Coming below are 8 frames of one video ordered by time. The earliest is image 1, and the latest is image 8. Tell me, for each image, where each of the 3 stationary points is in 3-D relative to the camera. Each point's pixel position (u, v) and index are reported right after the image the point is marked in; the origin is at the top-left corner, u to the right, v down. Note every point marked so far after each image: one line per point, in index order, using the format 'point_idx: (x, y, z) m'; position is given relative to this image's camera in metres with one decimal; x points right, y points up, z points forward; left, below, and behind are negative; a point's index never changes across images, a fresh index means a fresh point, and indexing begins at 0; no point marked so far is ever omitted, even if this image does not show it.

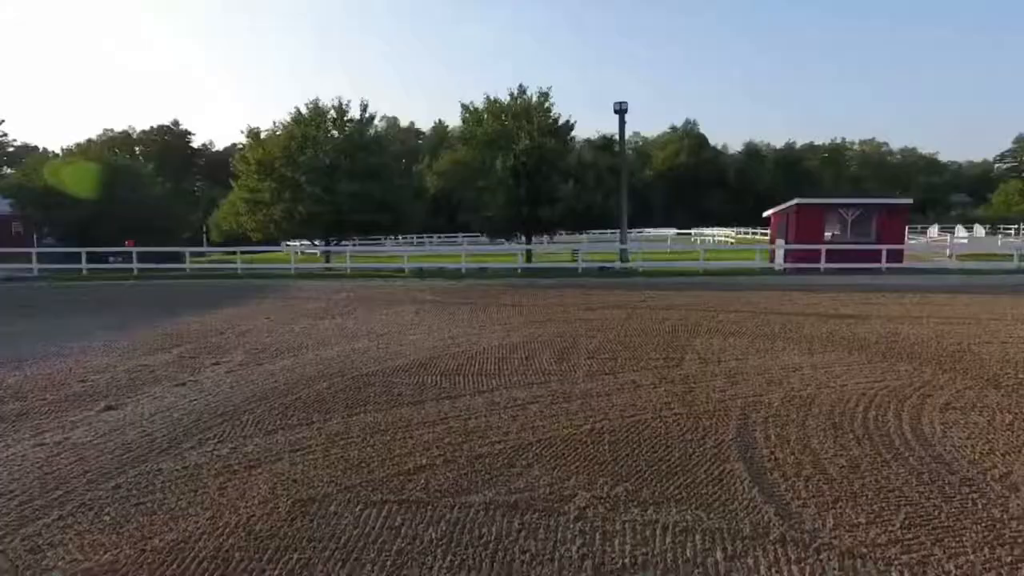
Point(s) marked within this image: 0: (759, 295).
0: (+6.8, -0.2, +17.4) m
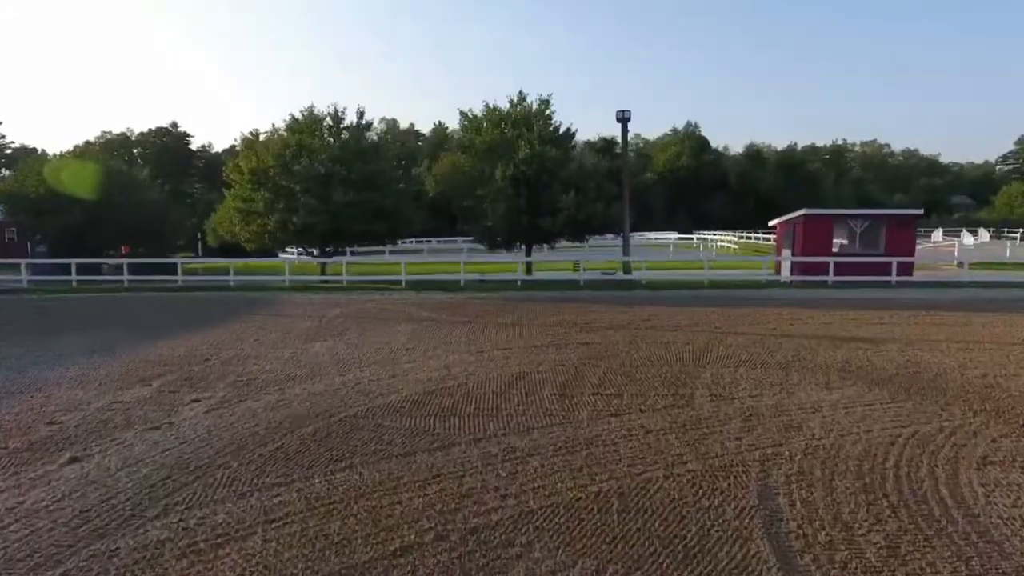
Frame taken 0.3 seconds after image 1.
0: (+6.7, -0.6, +16.8) m
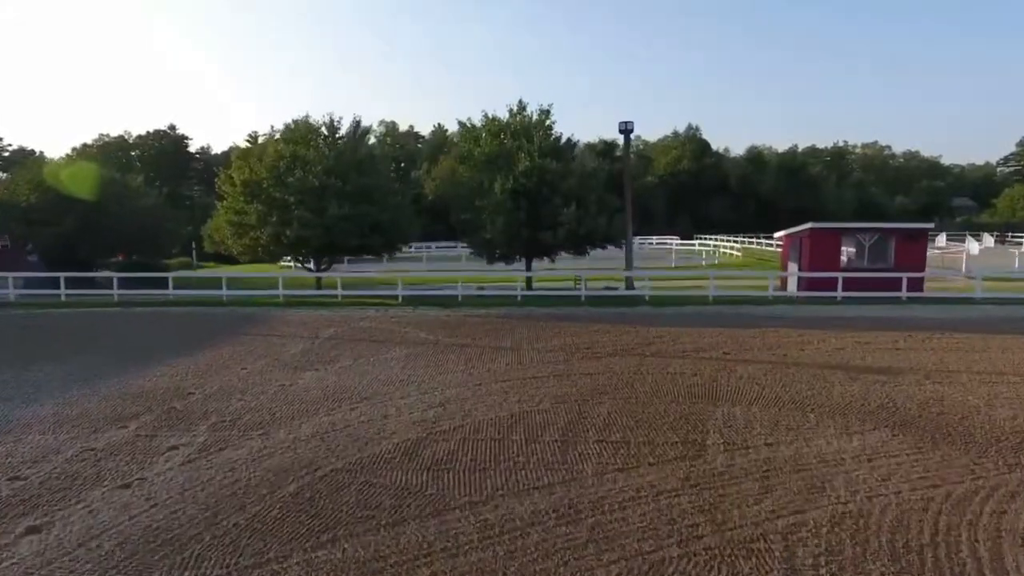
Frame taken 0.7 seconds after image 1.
0: (+6.7, -1.2, +16.2) m
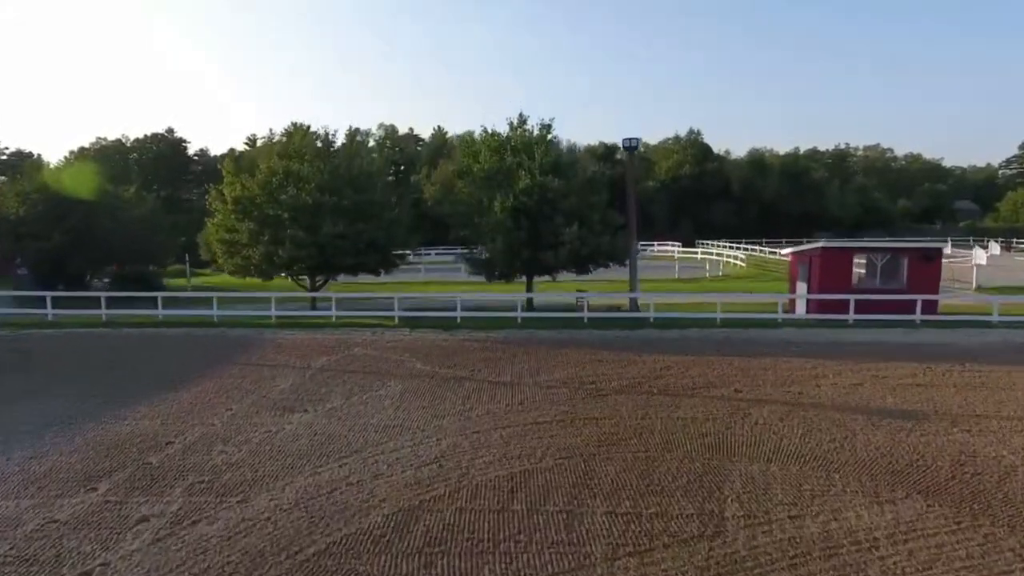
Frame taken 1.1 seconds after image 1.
0: (+6.7, -1.9, +15.5) m
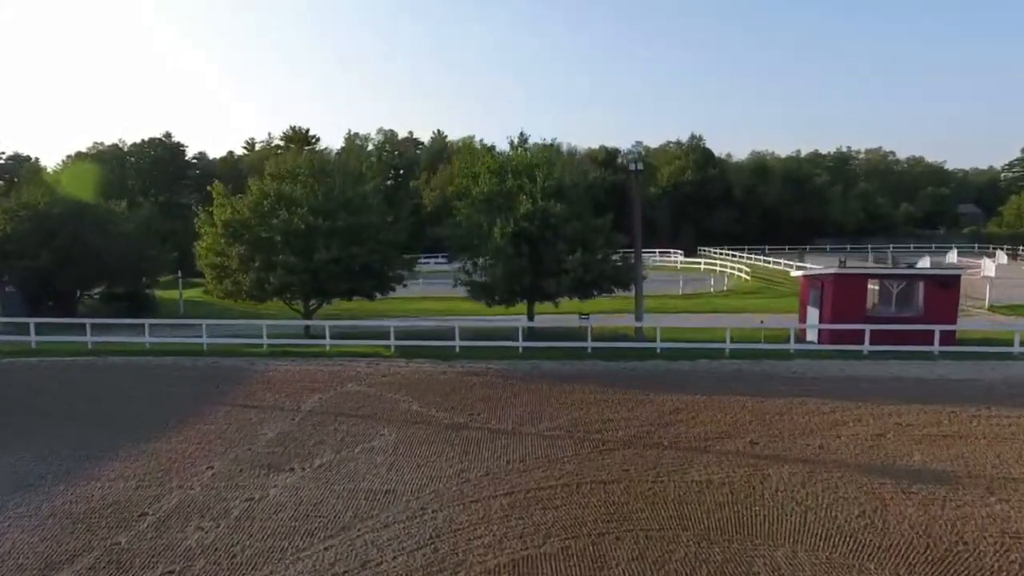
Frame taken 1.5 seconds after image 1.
0: (+6.8, -2.7, +14.7) m
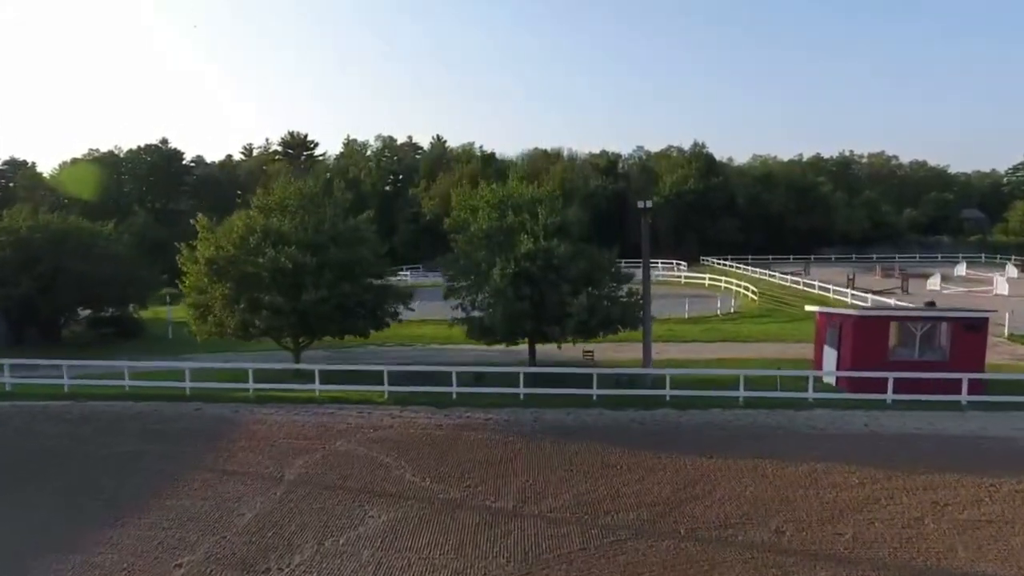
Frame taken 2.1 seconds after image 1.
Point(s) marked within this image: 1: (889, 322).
0: (+6.8, -4.0, +13.6) m
1: (+11.4, -1.0, +19.2) m
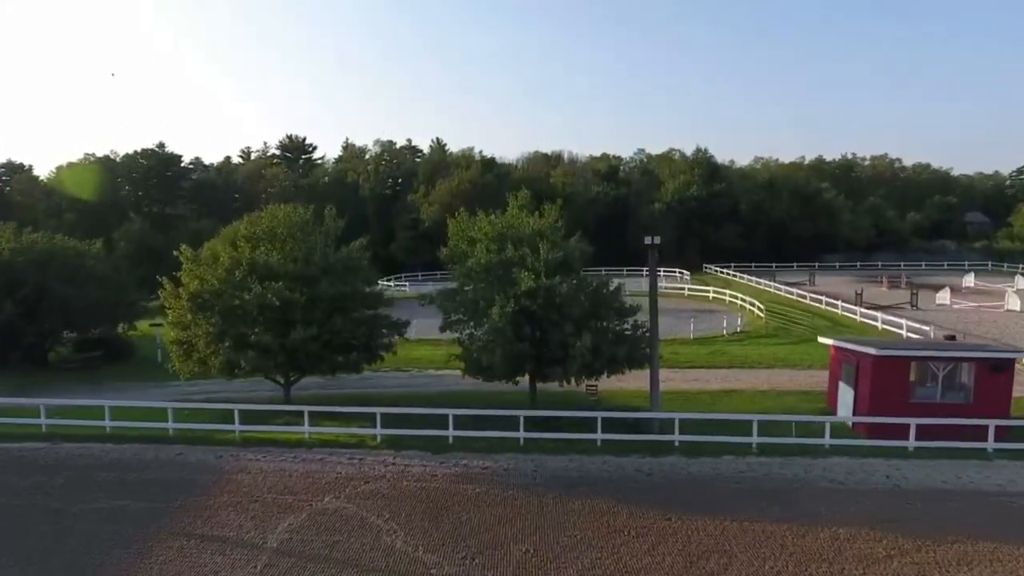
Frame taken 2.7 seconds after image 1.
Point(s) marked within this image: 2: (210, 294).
0: (+6.8, -5.1, +12.6) m
1: (+11.4, -2.1, +18.2) m
2: (-9.1, -0.2, +19.1) m
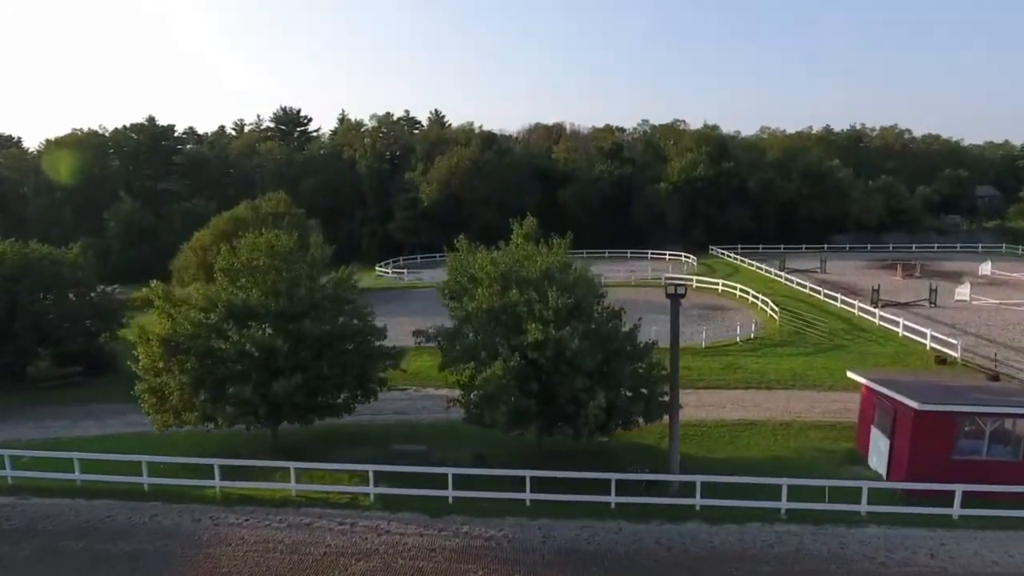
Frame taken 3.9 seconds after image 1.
0: (+6.9, -6.6, +11.1) m
1: (+11.5, -3.3, +16.5) m
2: (-8.9, -1.4, +17.3) m
